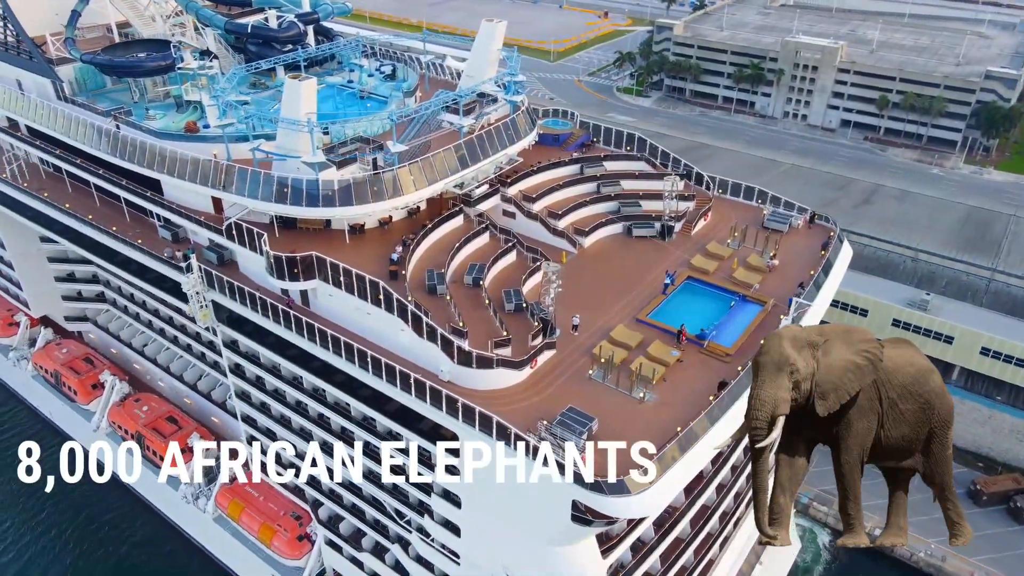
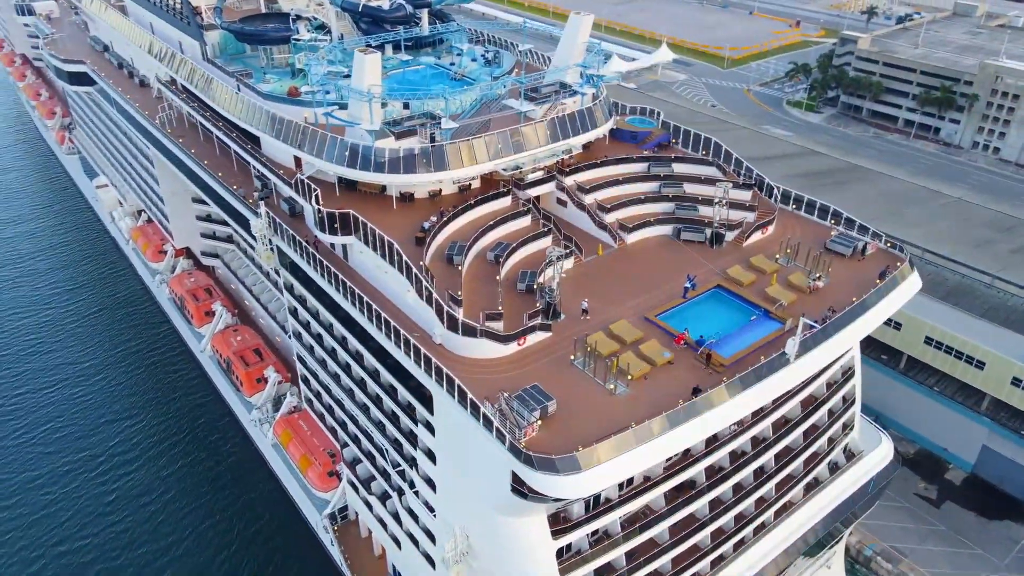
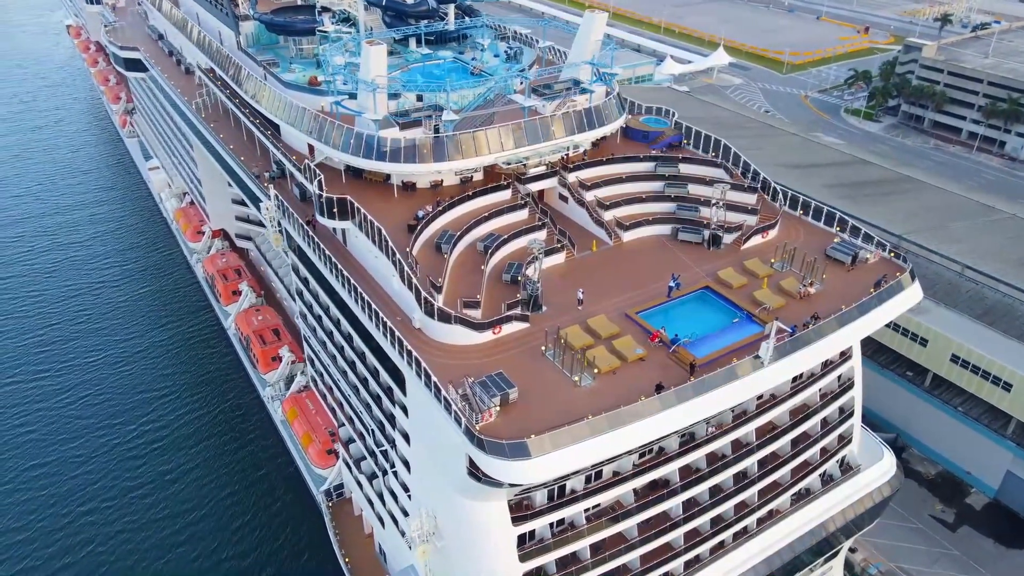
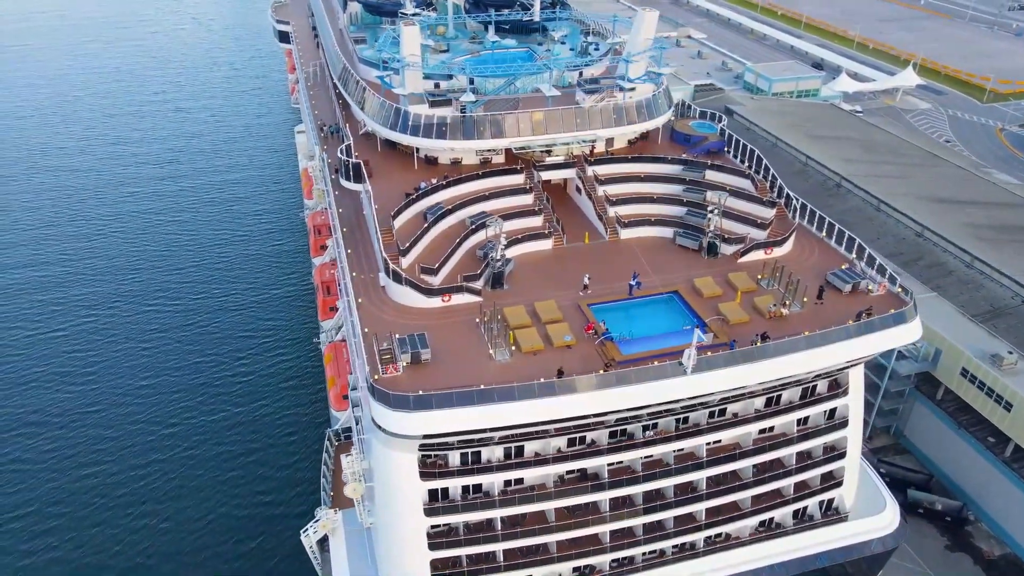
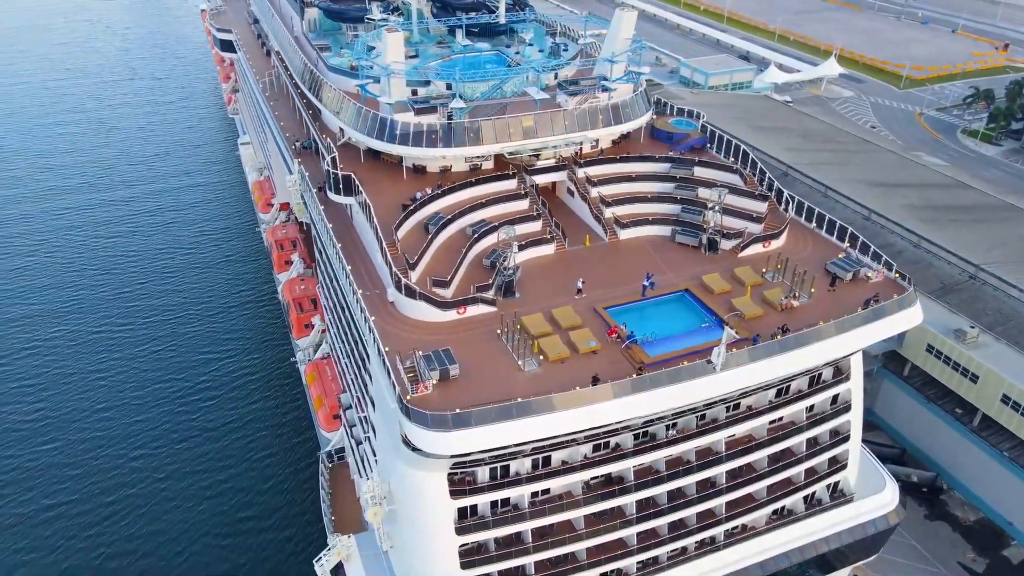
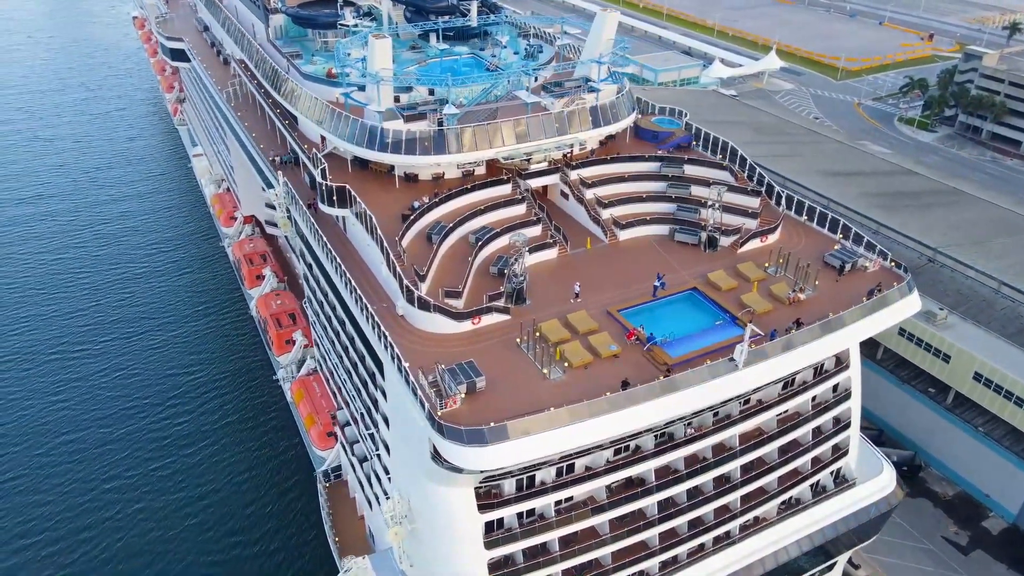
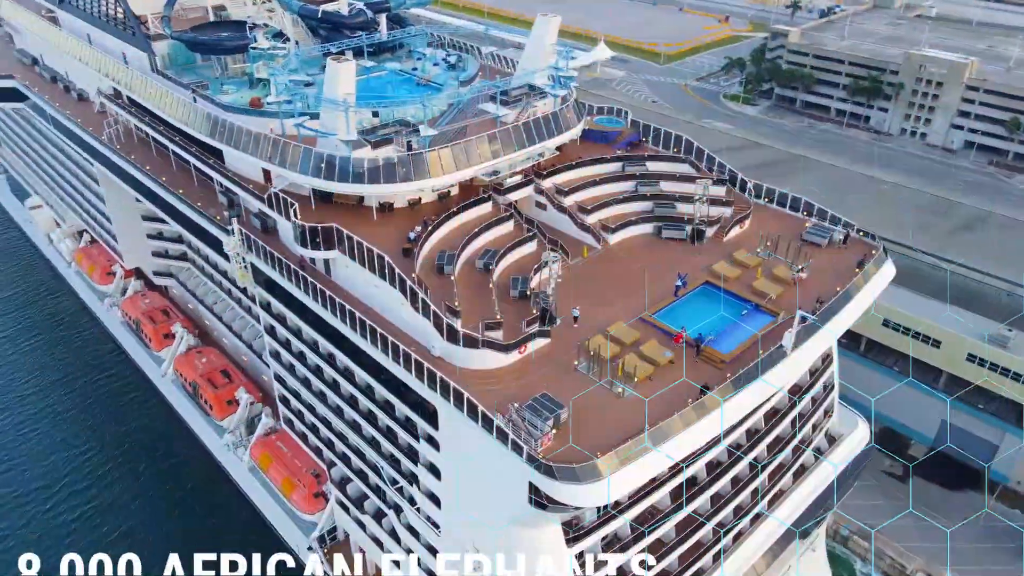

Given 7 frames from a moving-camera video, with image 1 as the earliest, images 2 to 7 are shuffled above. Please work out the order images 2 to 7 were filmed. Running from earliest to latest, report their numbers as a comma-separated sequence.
7, 2, 3, 6, 5, 4
